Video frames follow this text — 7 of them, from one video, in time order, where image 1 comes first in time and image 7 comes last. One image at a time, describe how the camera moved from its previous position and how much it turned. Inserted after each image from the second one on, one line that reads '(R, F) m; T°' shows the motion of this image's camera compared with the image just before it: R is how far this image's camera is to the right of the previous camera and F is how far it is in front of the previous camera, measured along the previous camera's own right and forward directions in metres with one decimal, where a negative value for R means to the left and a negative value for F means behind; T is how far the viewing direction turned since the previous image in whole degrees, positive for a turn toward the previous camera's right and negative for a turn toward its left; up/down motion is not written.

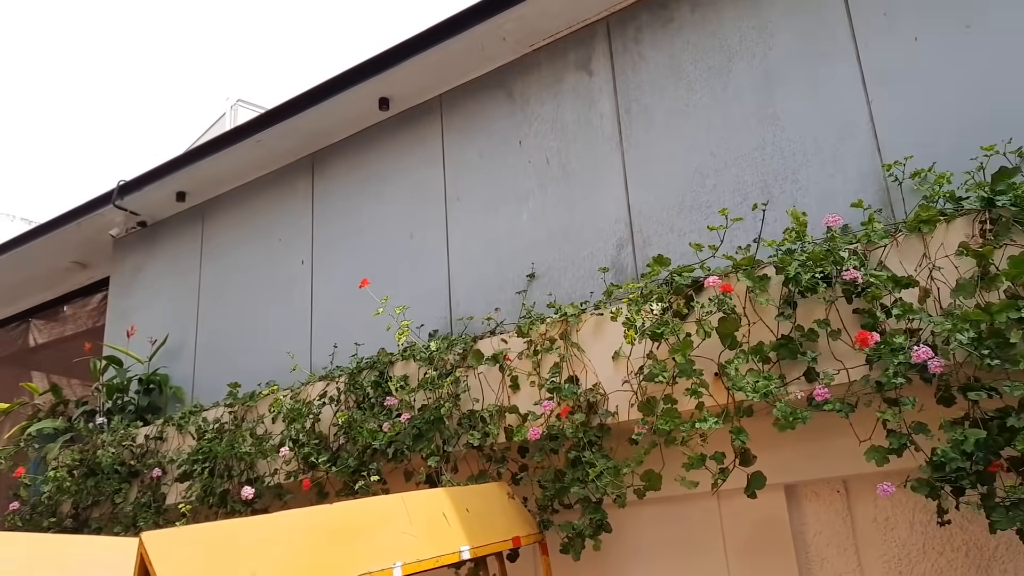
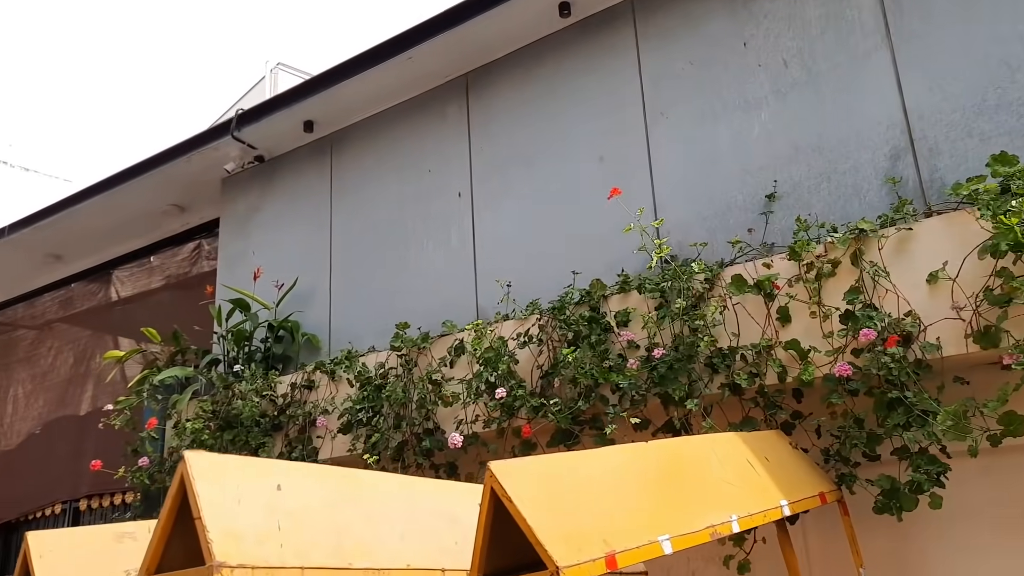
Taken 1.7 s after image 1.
(-0.7, +0.4) m; -1°
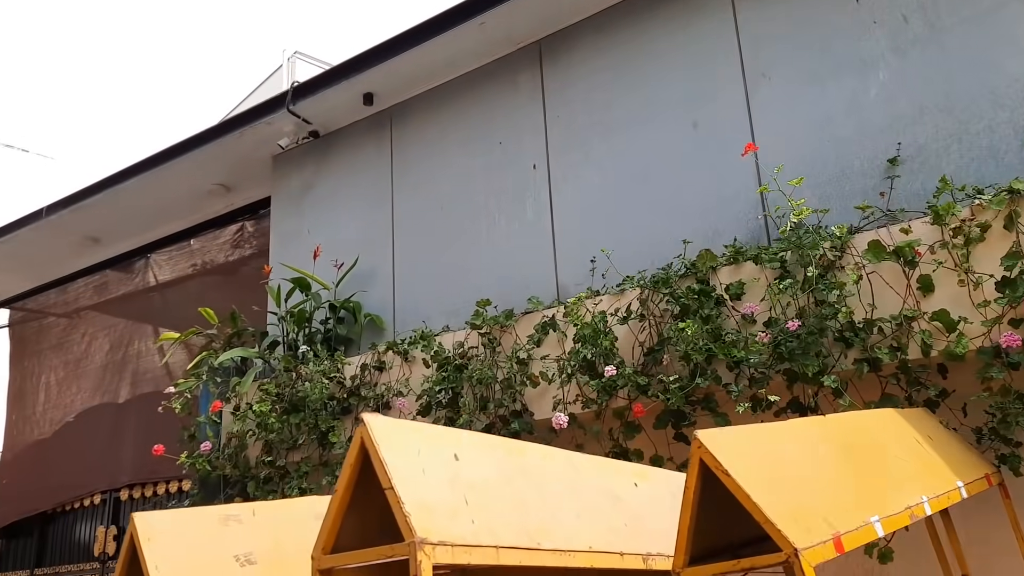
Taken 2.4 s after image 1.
(-0.3, +0.2) m; 0°
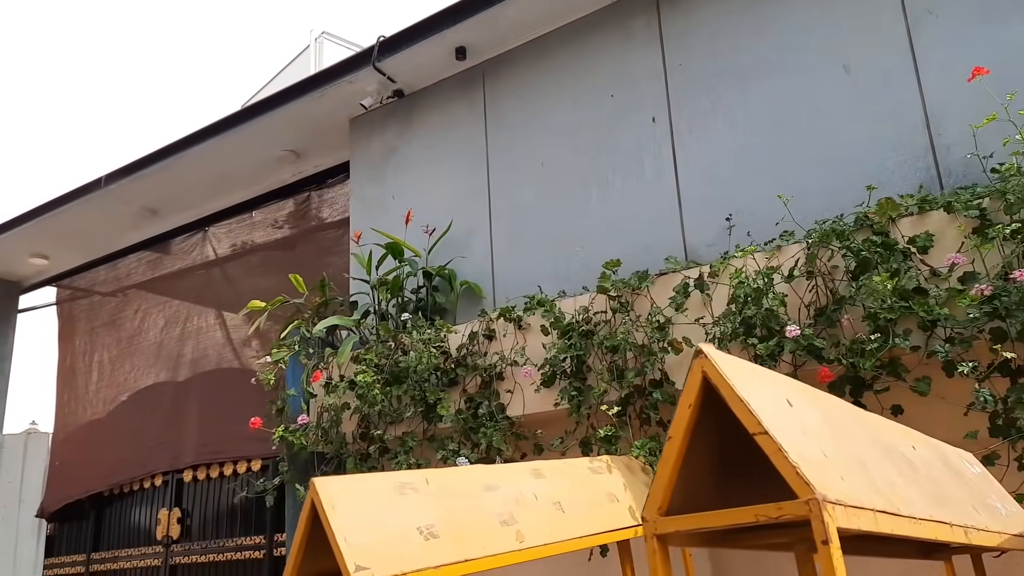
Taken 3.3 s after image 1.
(-0.4, +0.2) m; -1°
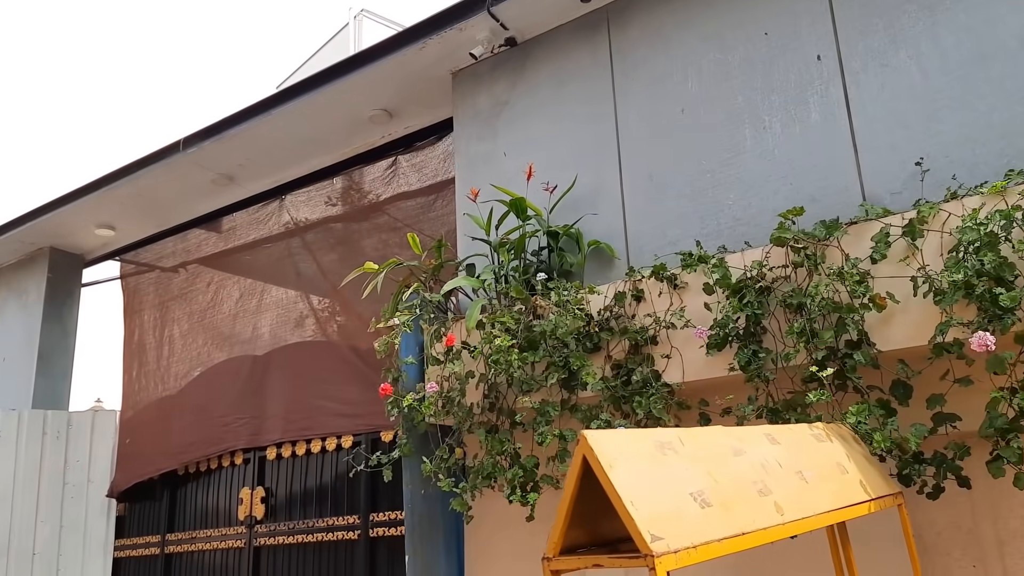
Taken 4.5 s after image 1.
(-0.4, +0.2) m; -1°
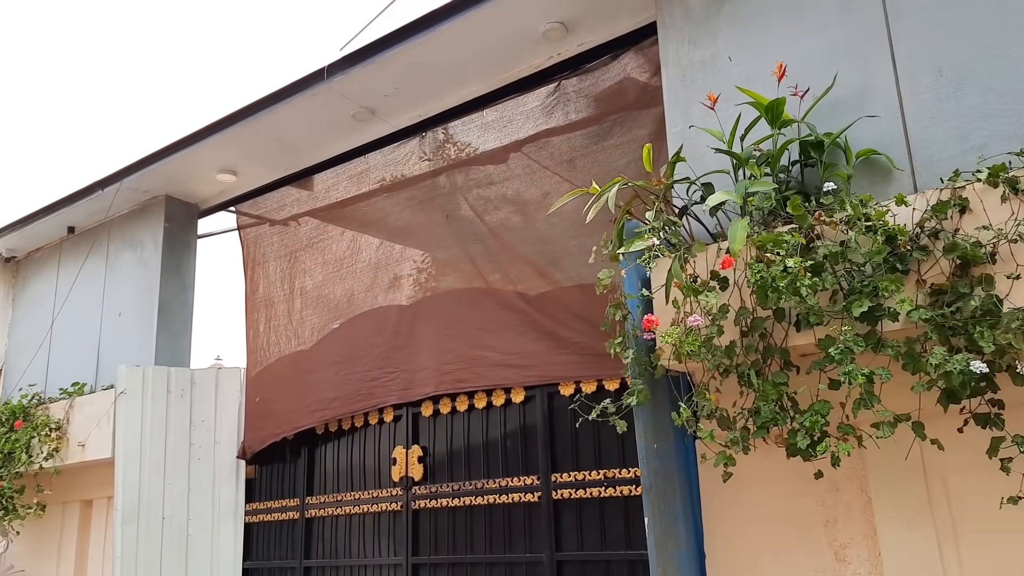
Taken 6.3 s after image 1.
(-0.7, +0.4) m; -3°
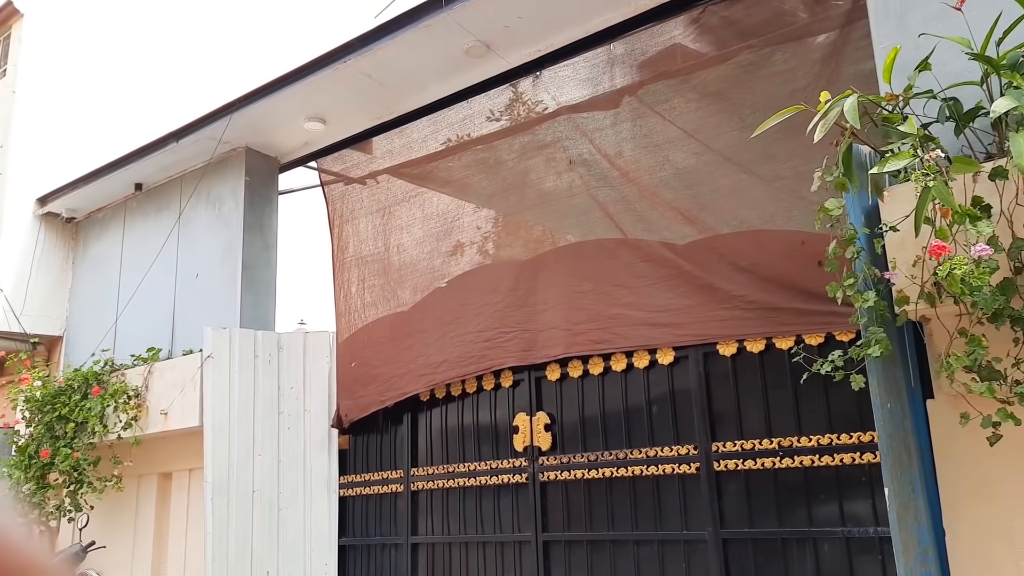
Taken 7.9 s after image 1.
(-0.5, +0.3) m; -1°
